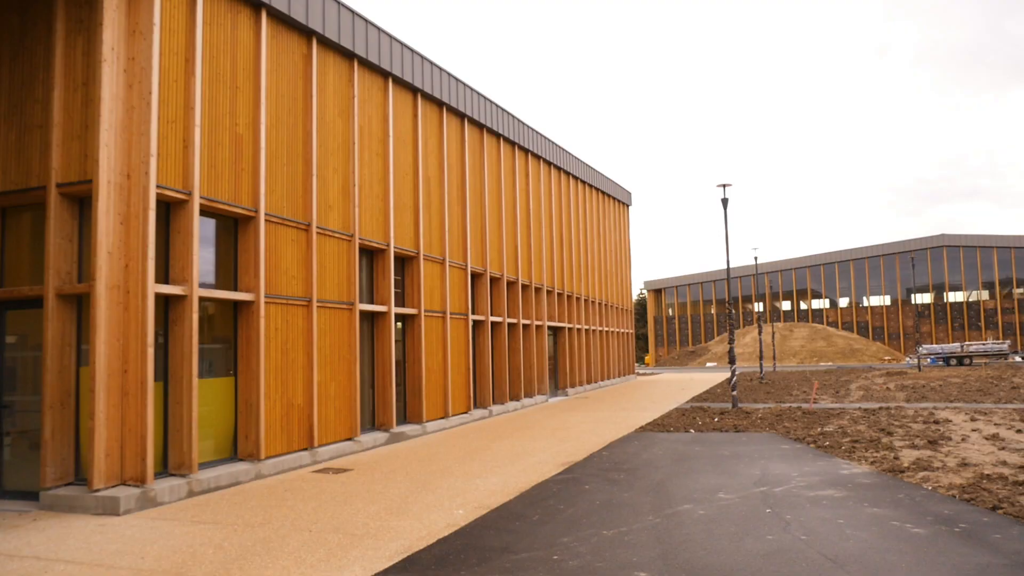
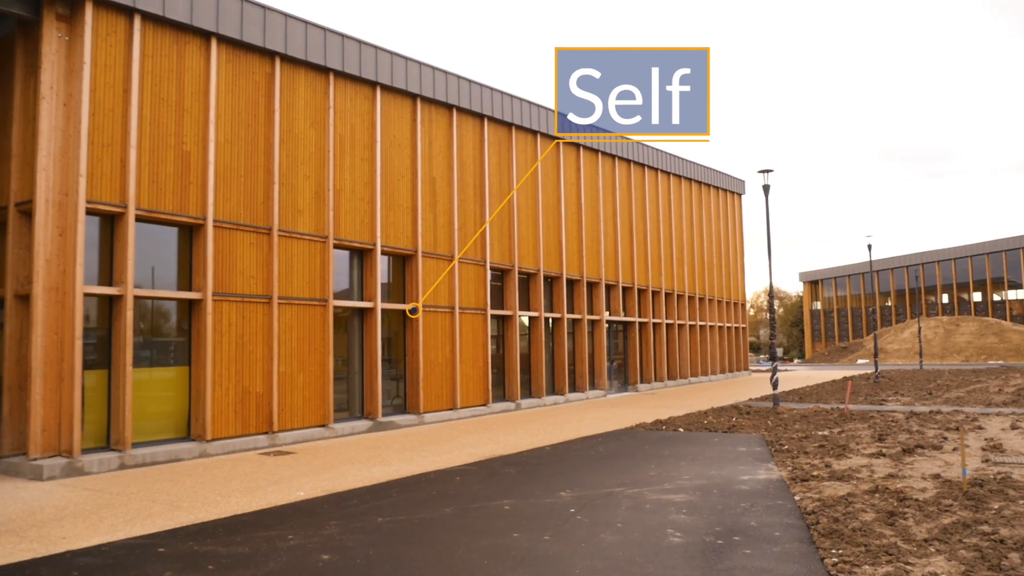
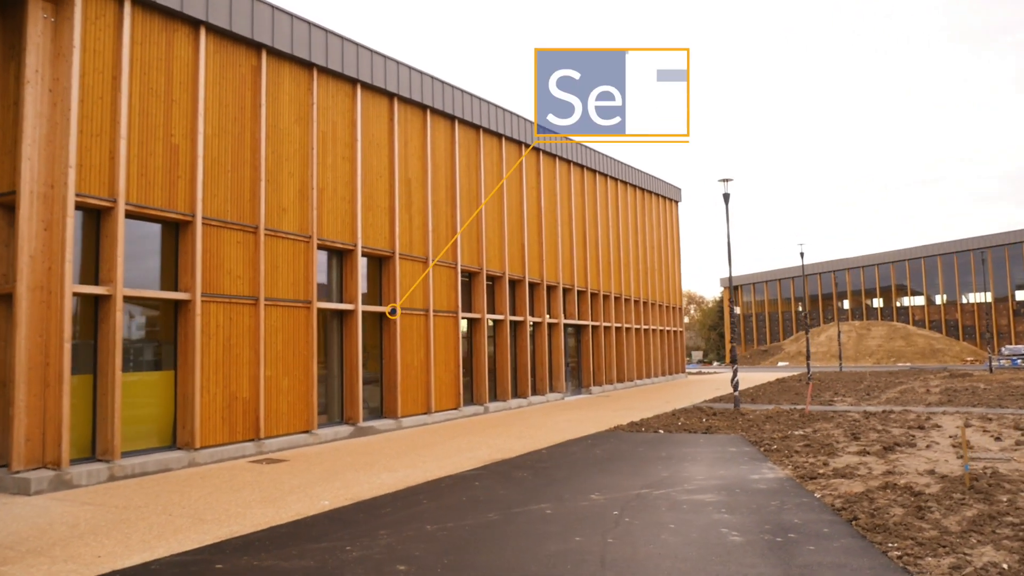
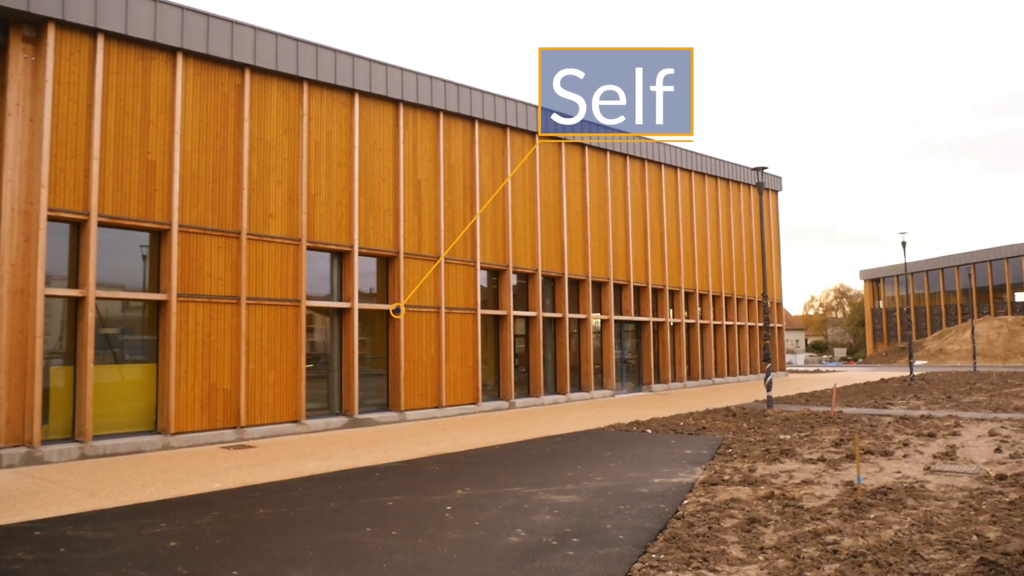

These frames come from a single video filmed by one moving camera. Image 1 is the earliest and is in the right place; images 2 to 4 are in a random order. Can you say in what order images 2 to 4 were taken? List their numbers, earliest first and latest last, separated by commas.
3, 2, 4
